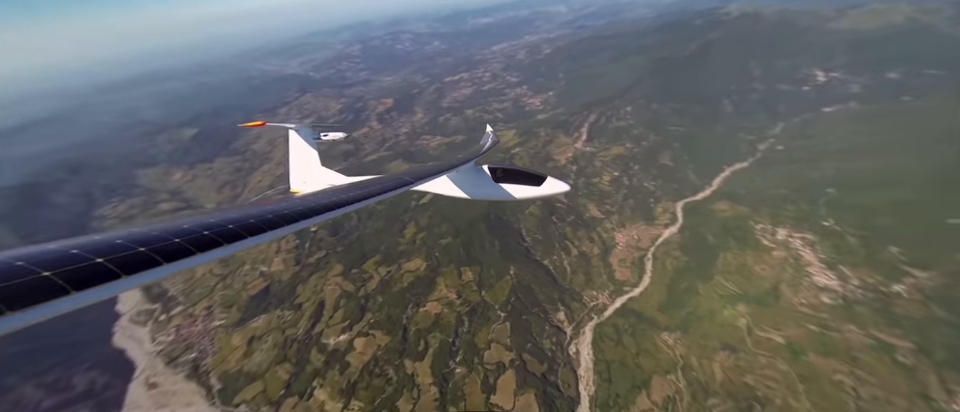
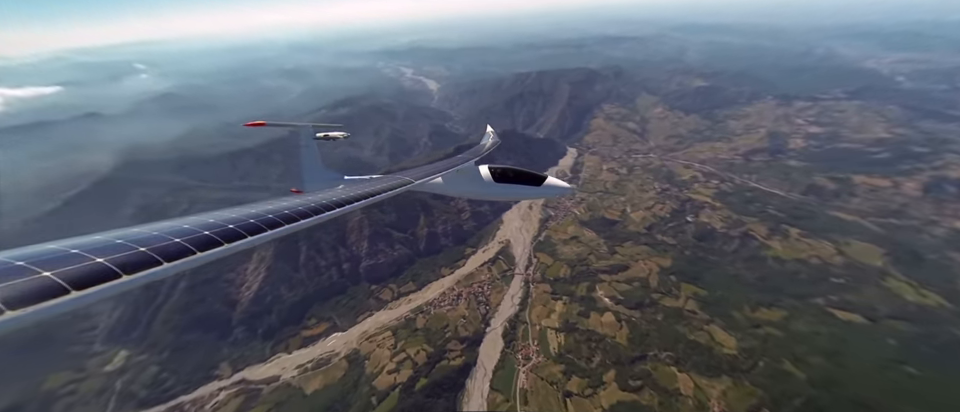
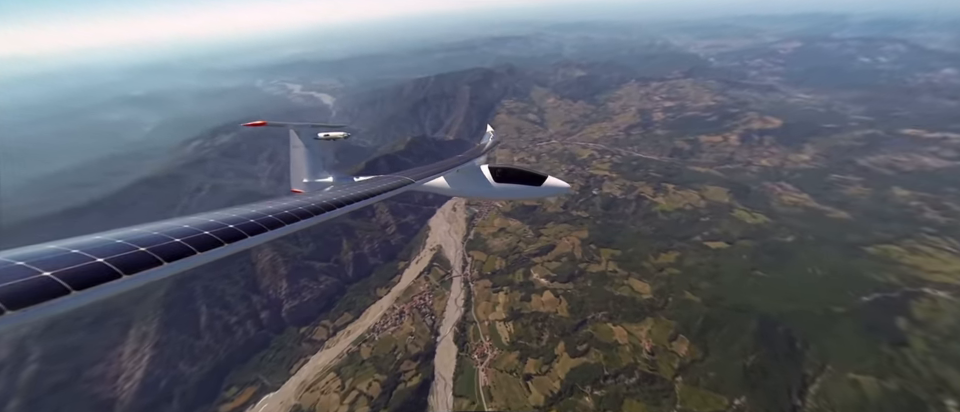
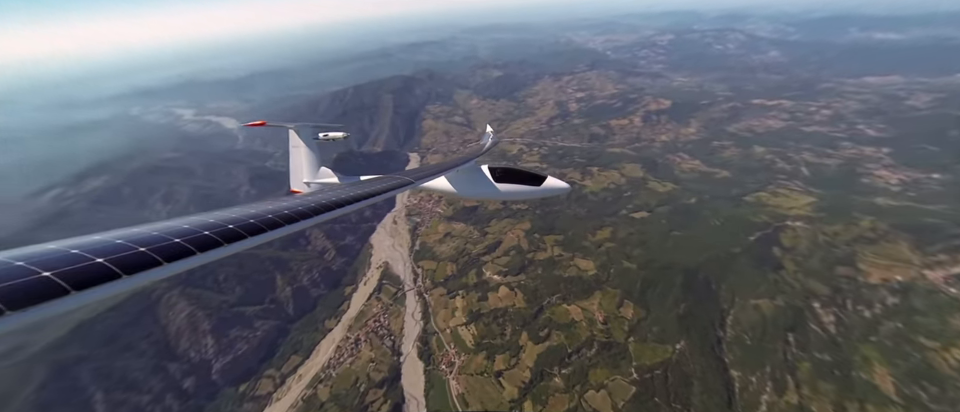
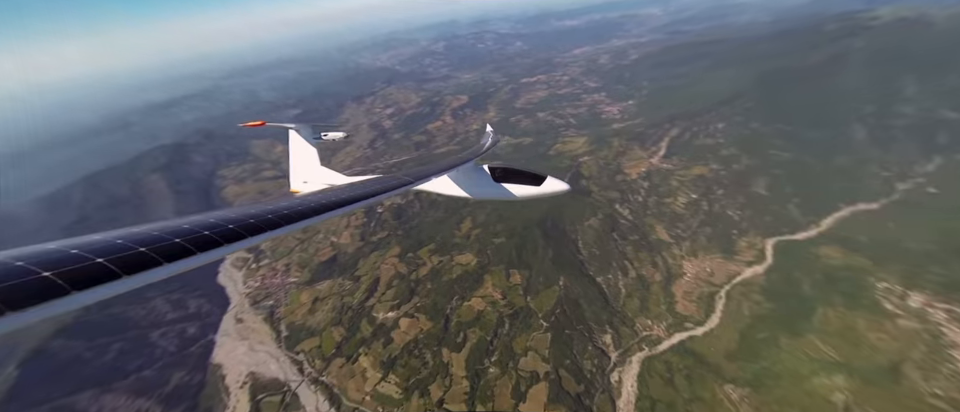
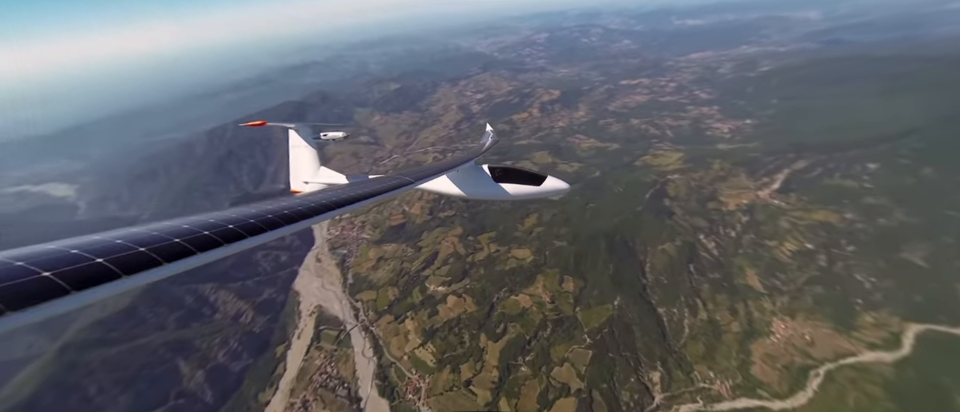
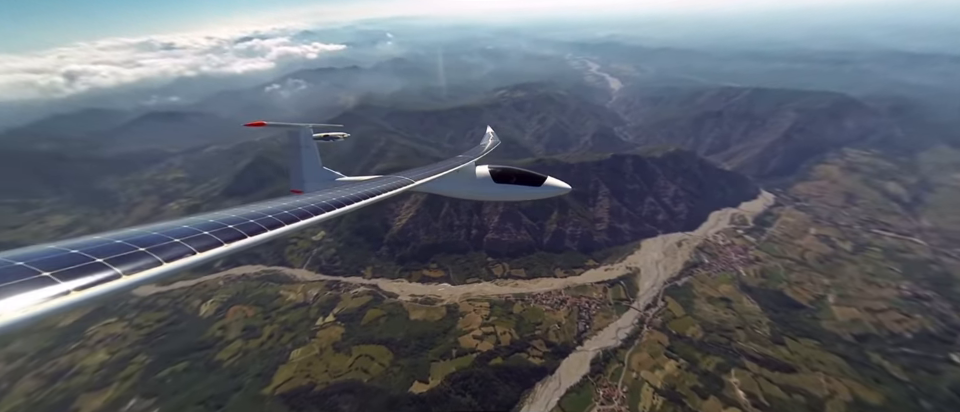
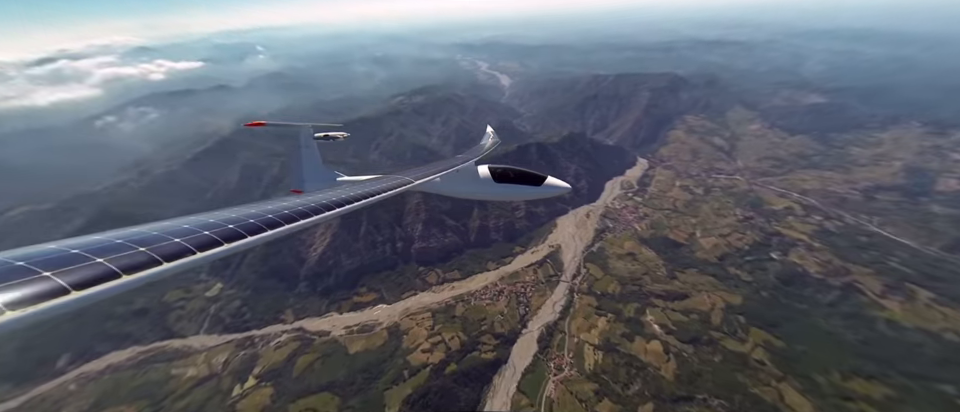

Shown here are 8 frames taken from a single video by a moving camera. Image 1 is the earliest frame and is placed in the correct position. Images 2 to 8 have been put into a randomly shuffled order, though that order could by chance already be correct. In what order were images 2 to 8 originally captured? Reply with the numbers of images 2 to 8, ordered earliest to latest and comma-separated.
5, 6, 4, 3, 2, 8, 7
